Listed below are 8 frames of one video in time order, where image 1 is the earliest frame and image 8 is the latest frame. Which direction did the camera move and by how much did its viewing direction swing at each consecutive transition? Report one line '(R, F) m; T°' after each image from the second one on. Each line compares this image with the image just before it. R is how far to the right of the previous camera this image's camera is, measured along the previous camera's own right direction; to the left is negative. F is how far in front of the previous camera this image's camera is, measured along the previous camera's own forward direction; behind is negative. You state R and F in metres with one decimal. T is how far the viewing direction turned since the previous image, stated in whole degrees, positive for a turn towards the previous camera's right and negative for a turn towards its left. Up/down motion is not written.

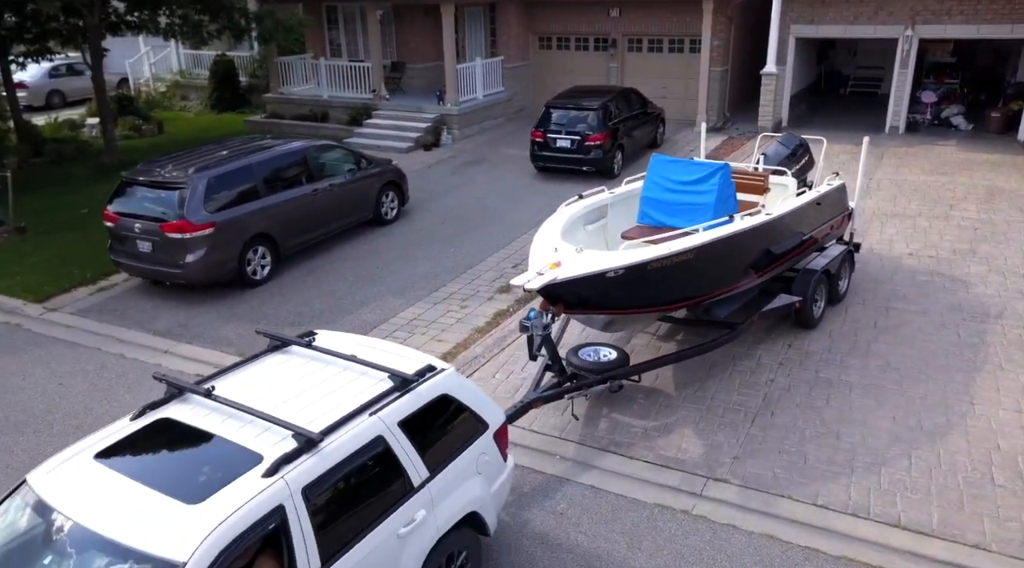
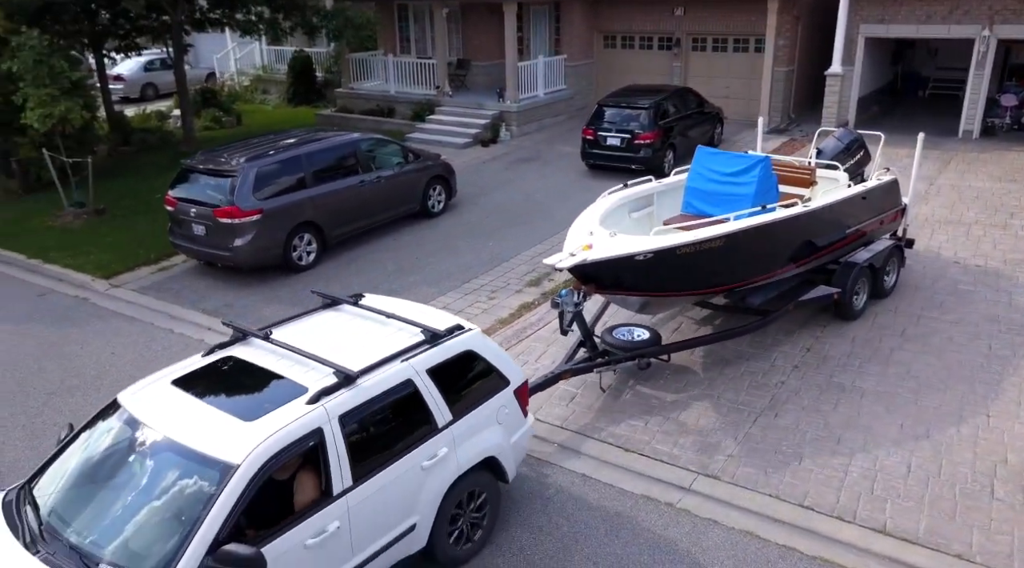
(+0.6, -0.2) m; -6°
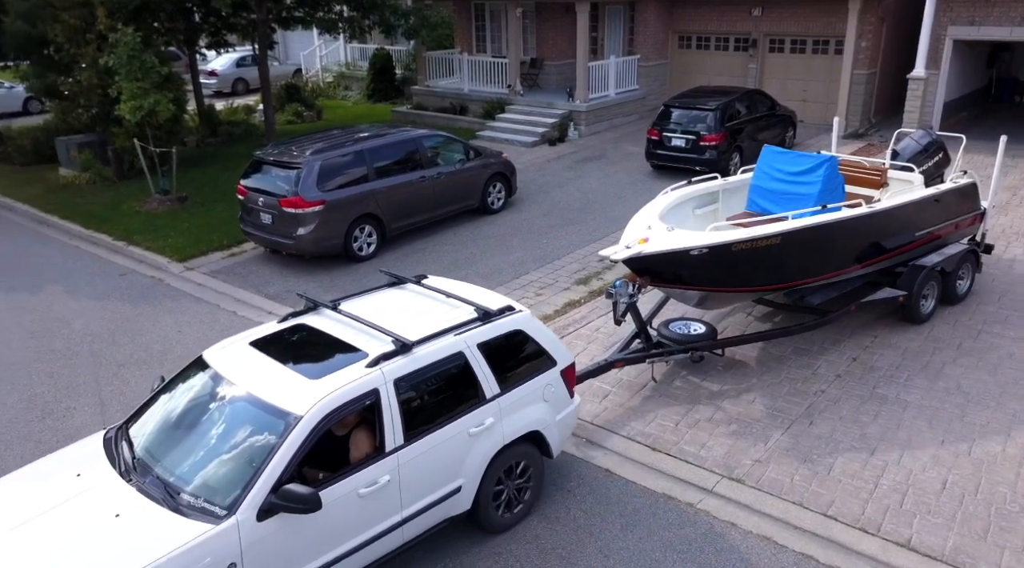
(+0.3, -0.1) m; -6°
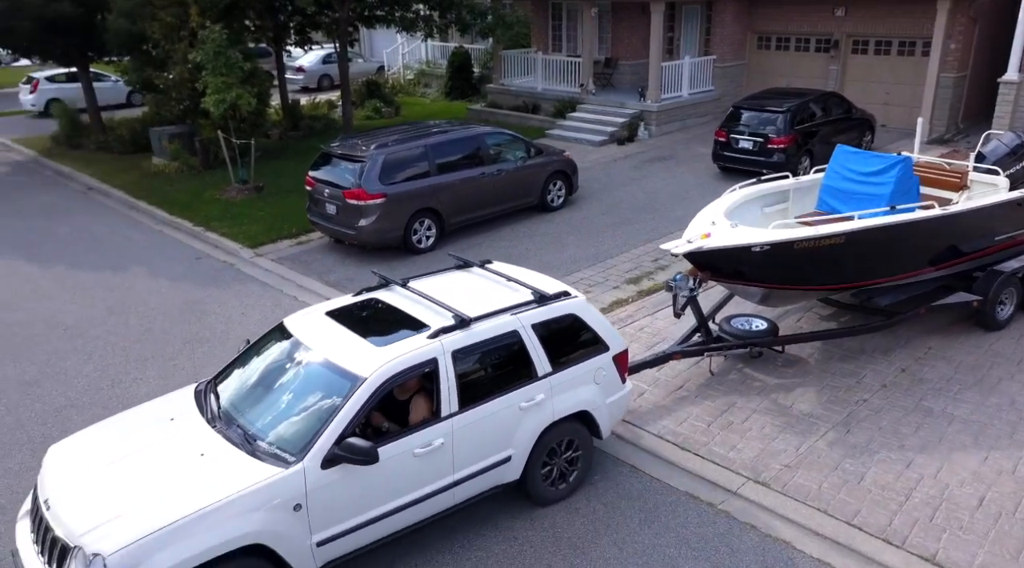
(+0.3, -0.1) m; -6°
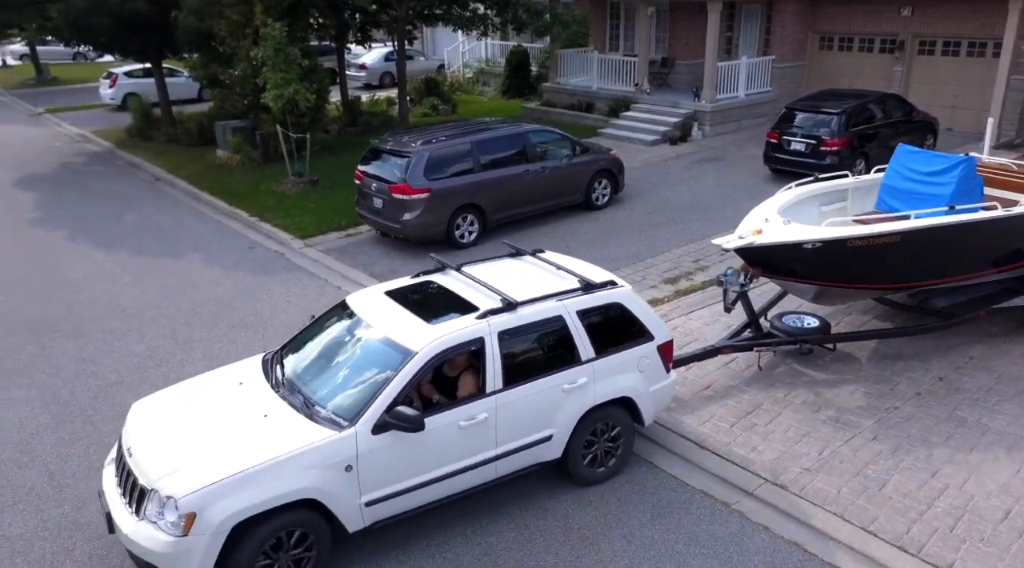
(+0.3, -0.1) m; -4°
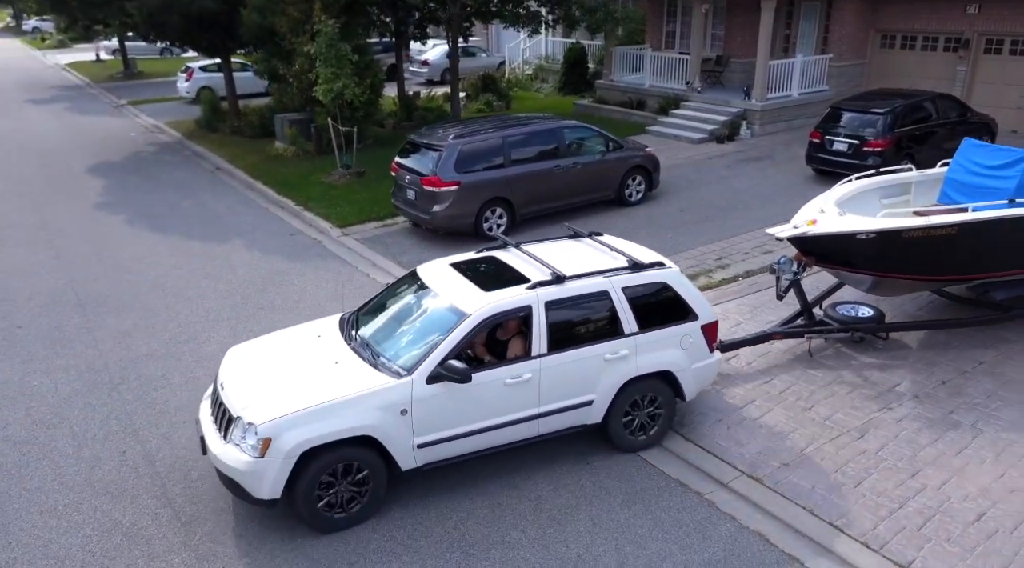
(+0.6, -0.2) m; -5°
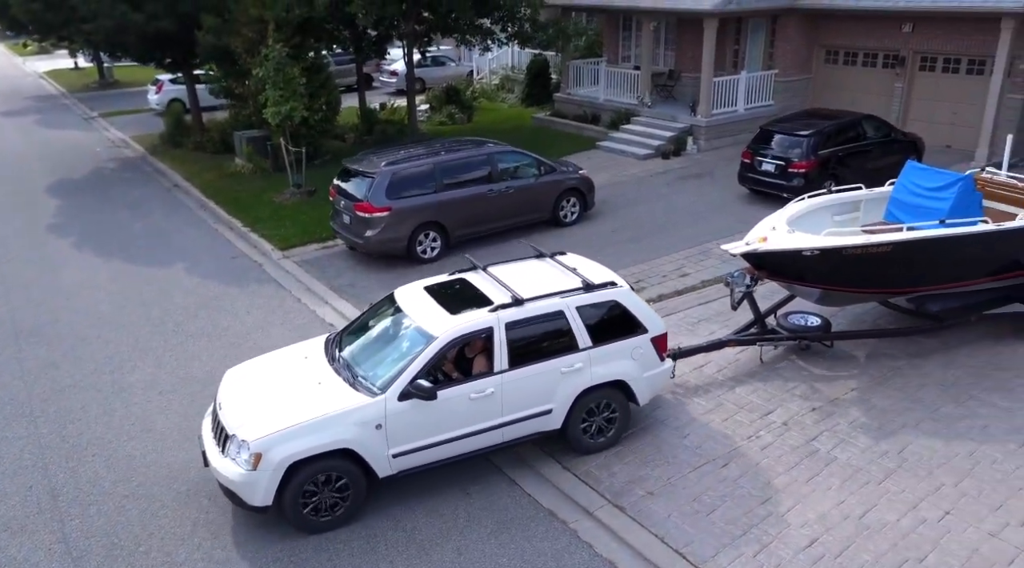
(+0.9, -0.4) m; +1°
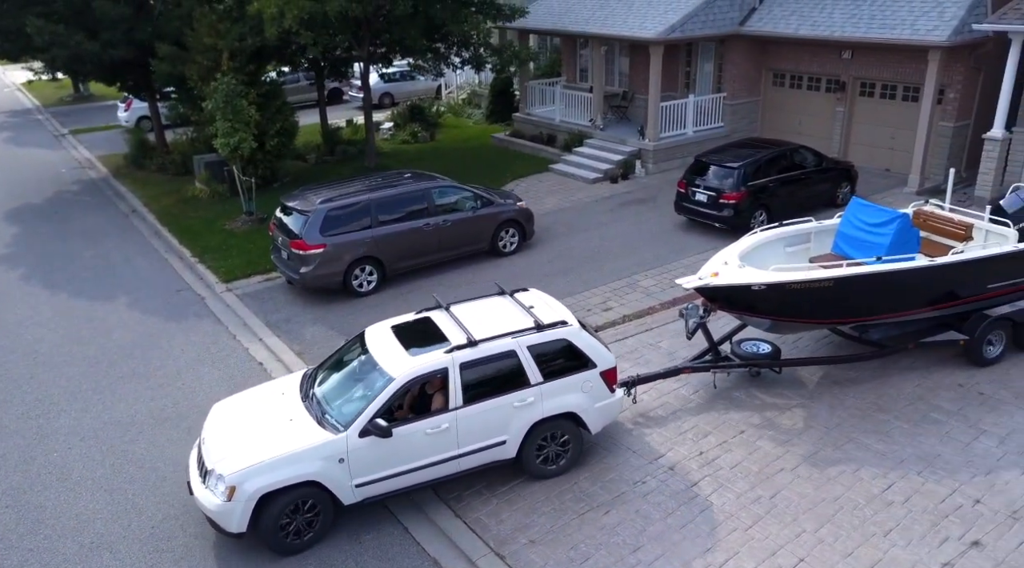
(+0.8, -0.3) m; +1°
